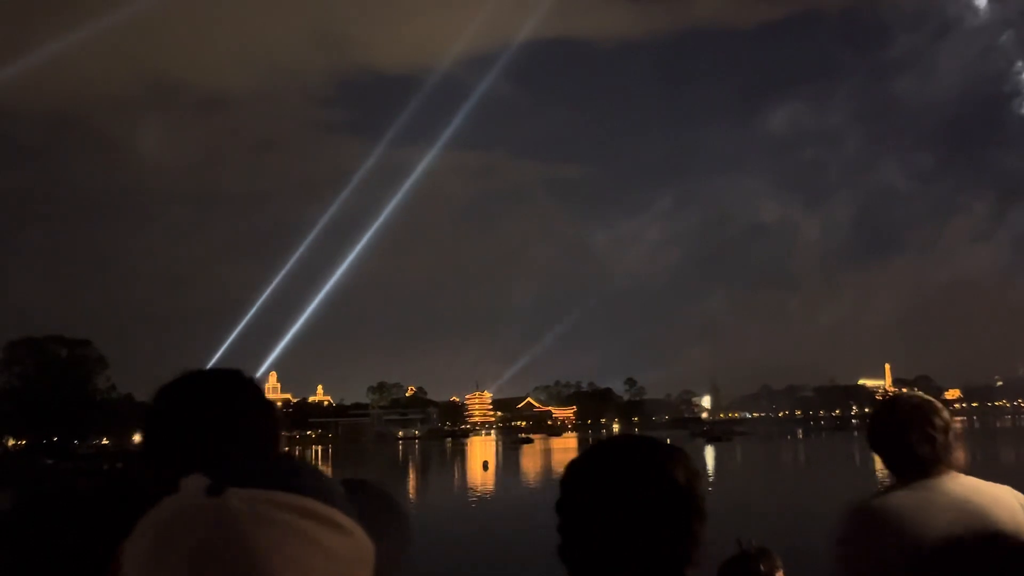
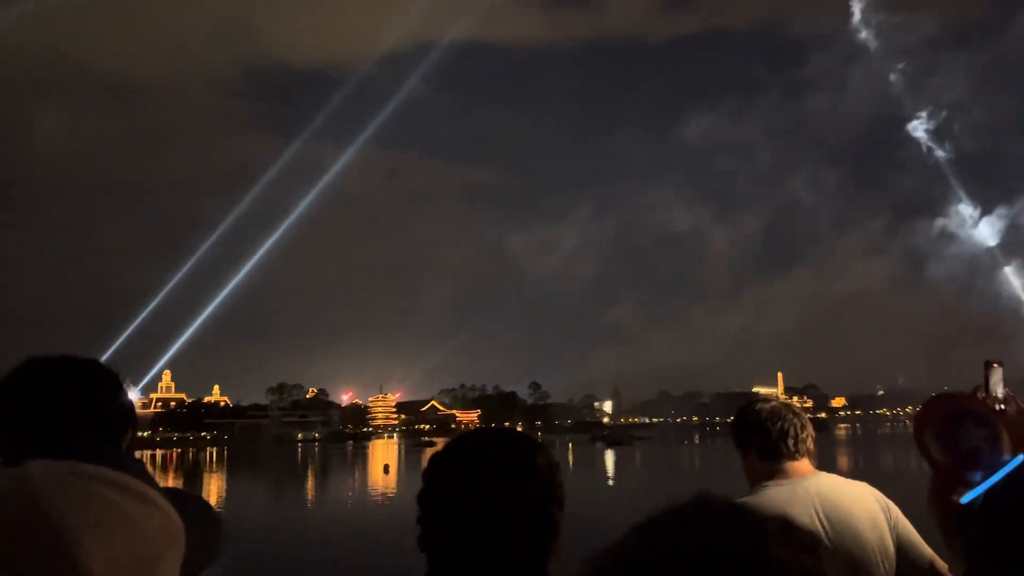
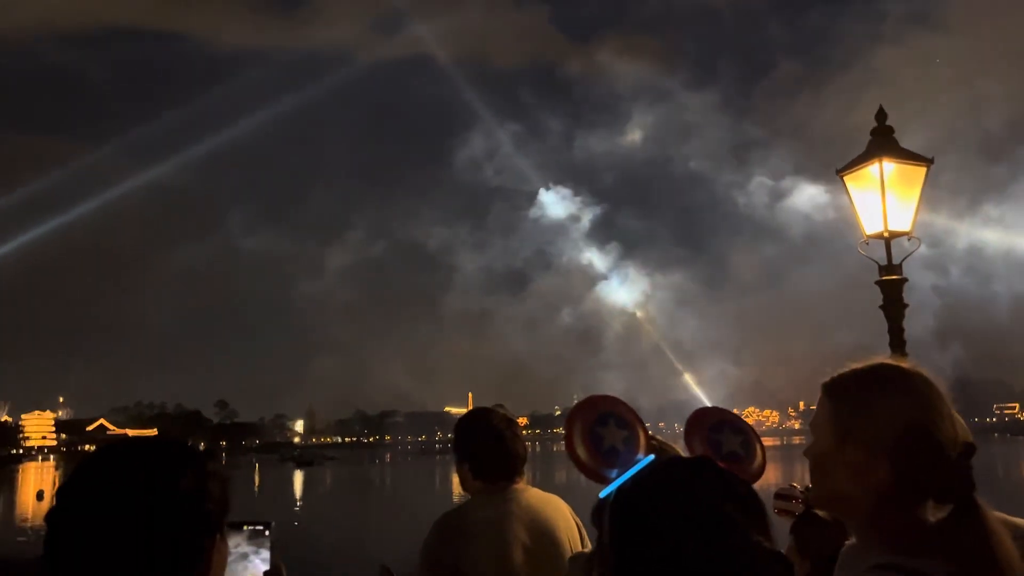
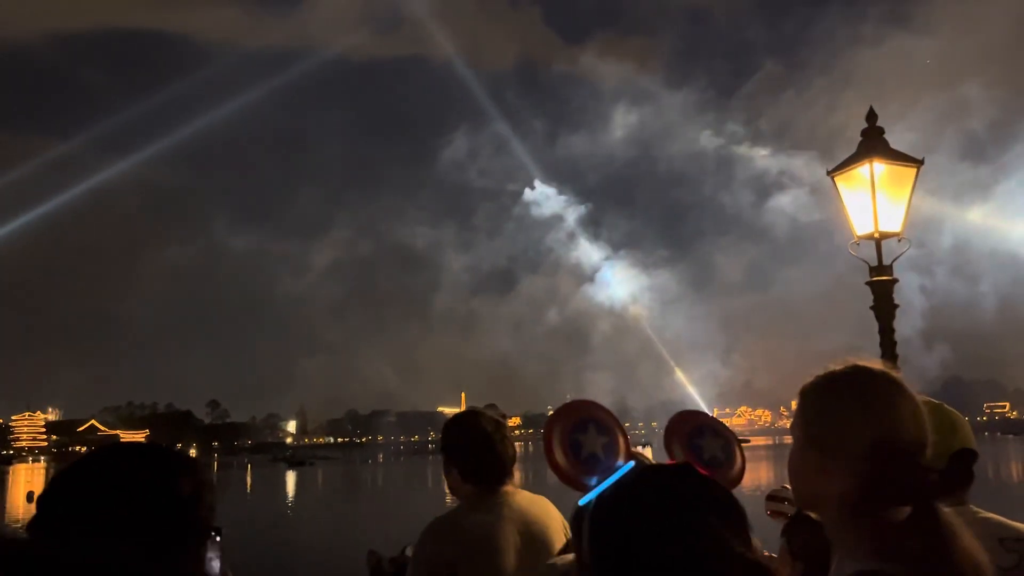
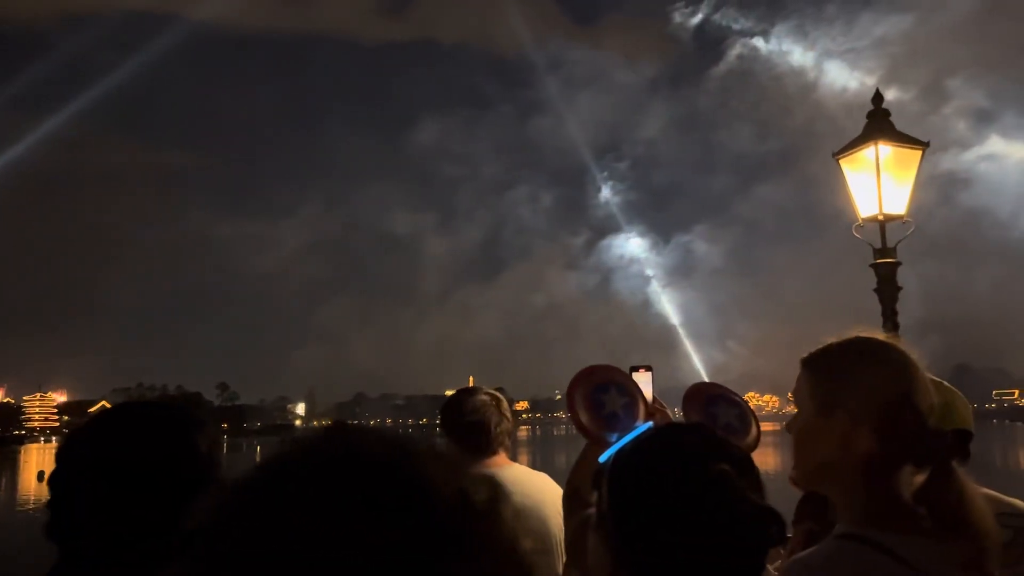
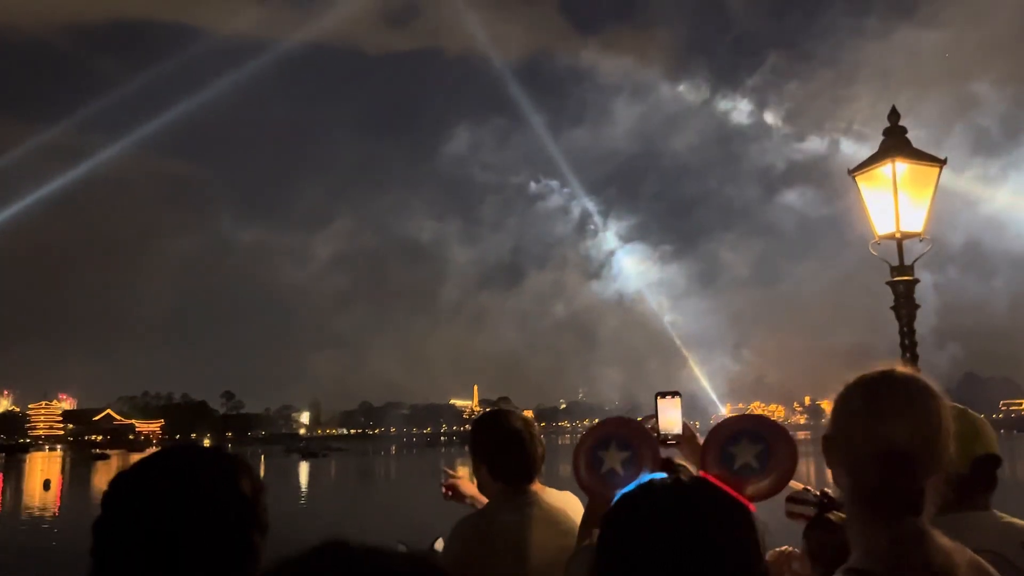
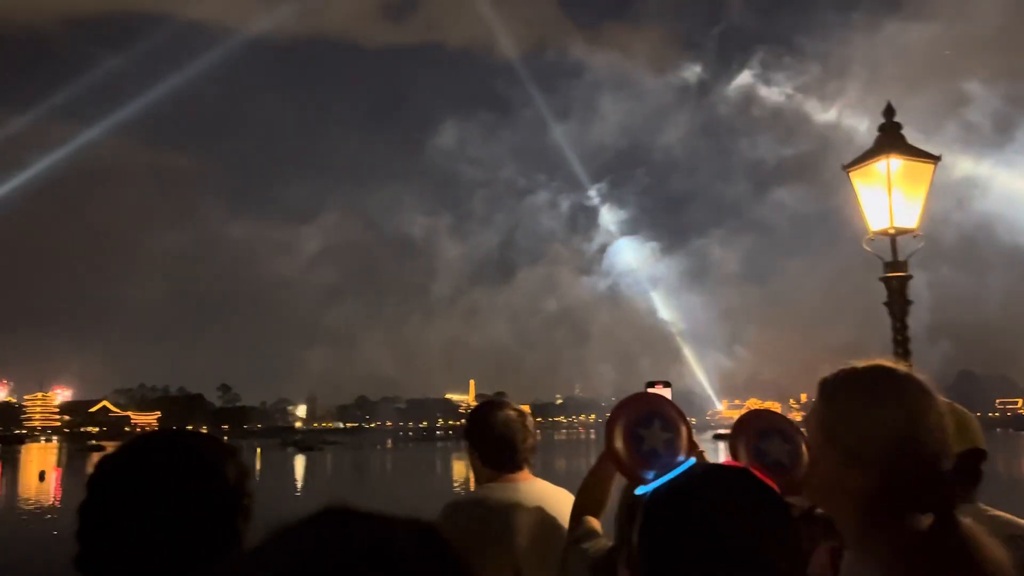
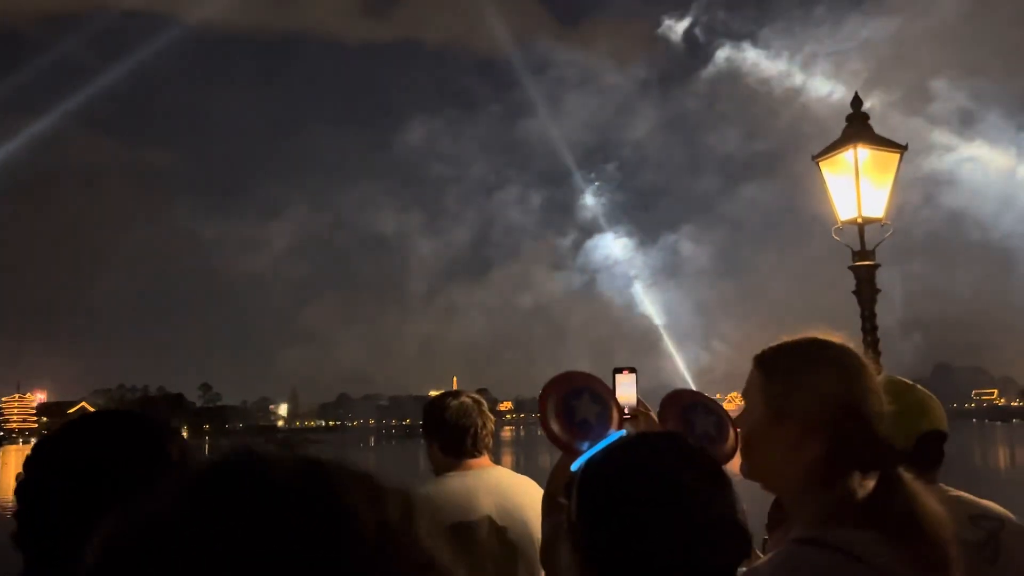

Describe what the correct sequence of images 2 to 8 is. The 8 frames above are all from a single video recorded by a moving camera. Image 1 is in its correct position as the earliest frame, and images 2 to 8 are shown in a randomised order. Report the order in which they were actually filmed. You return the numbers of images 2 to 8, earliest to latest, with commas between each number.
2, 5, 8, 7, 6, 4, 3
